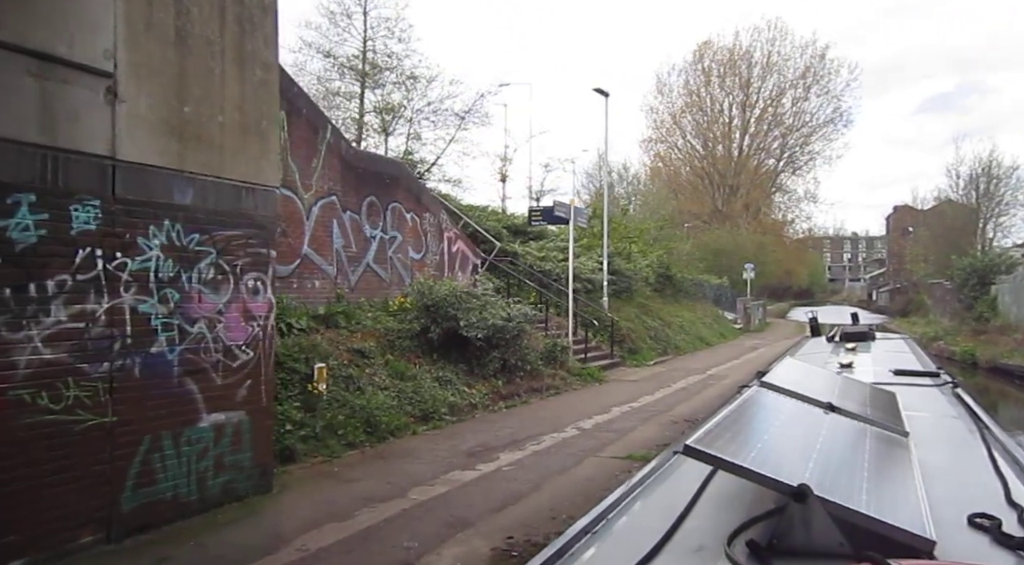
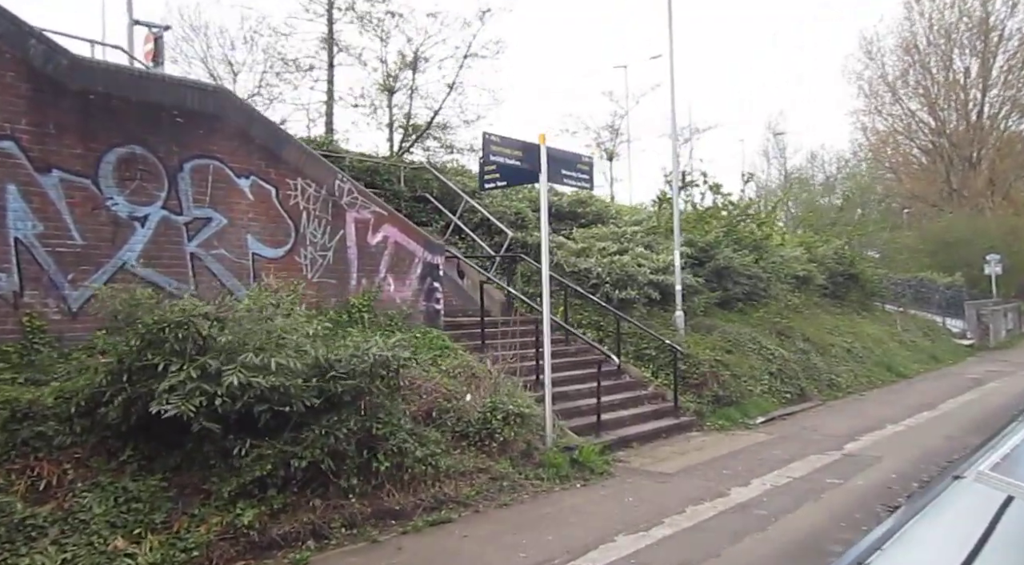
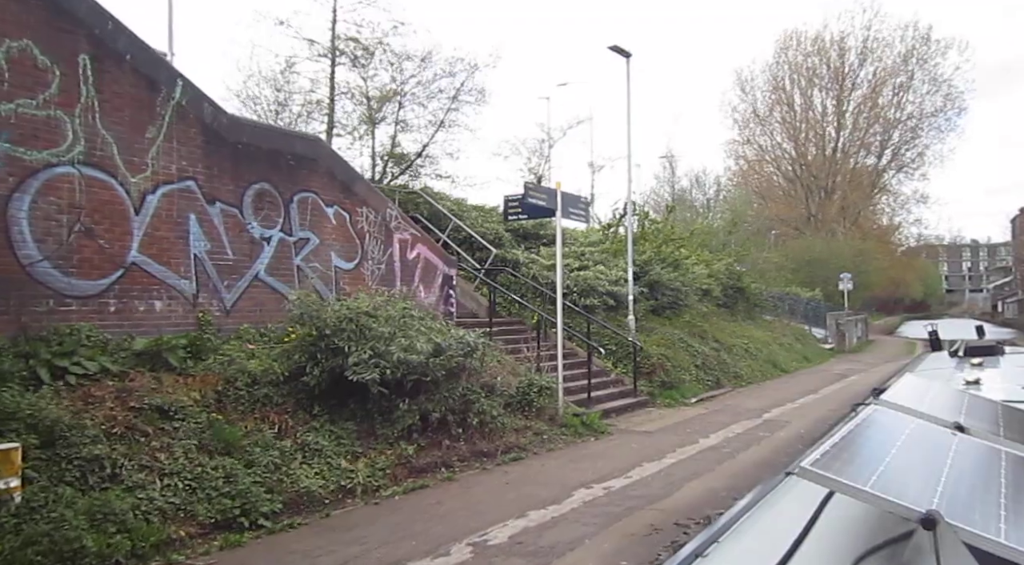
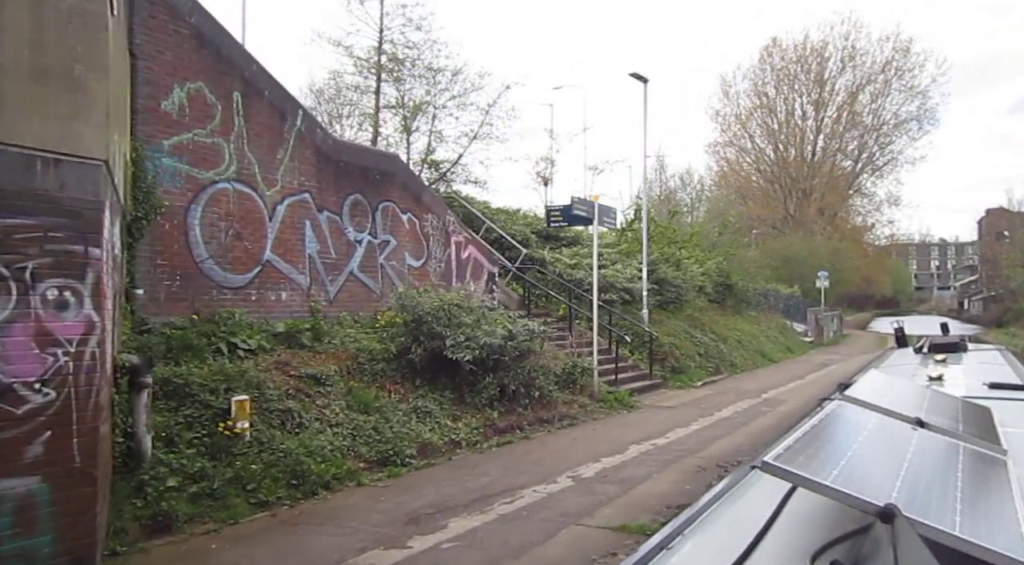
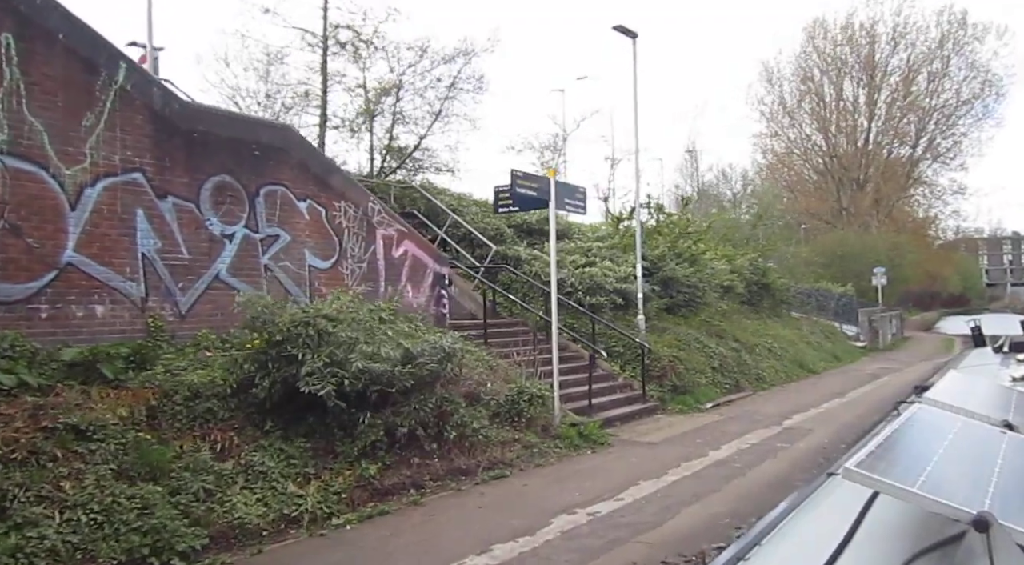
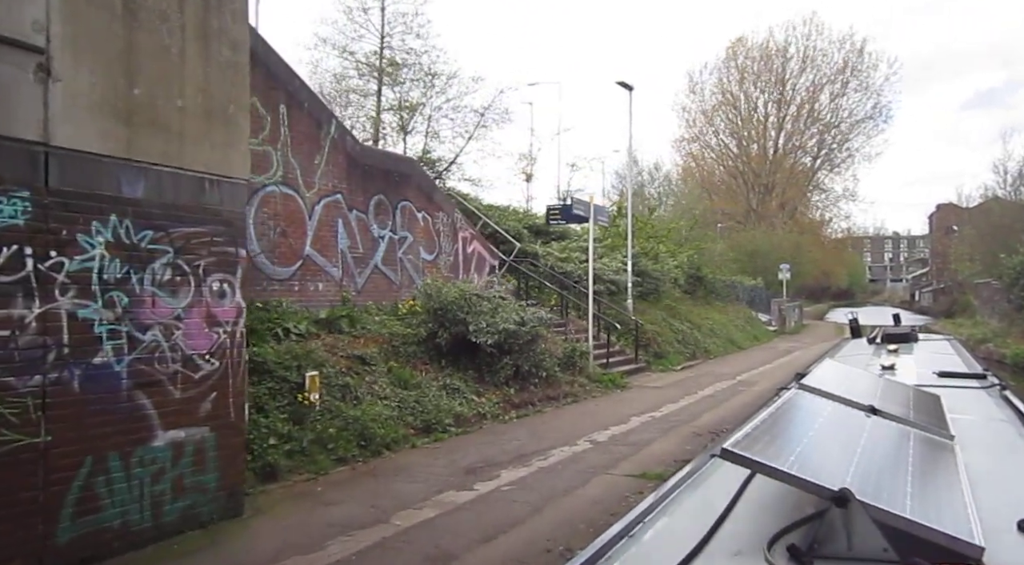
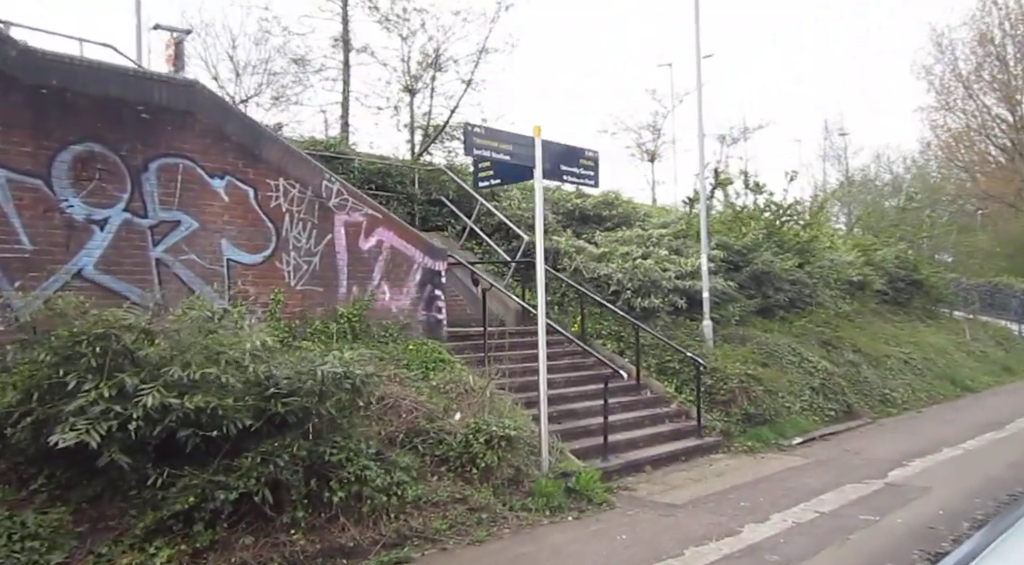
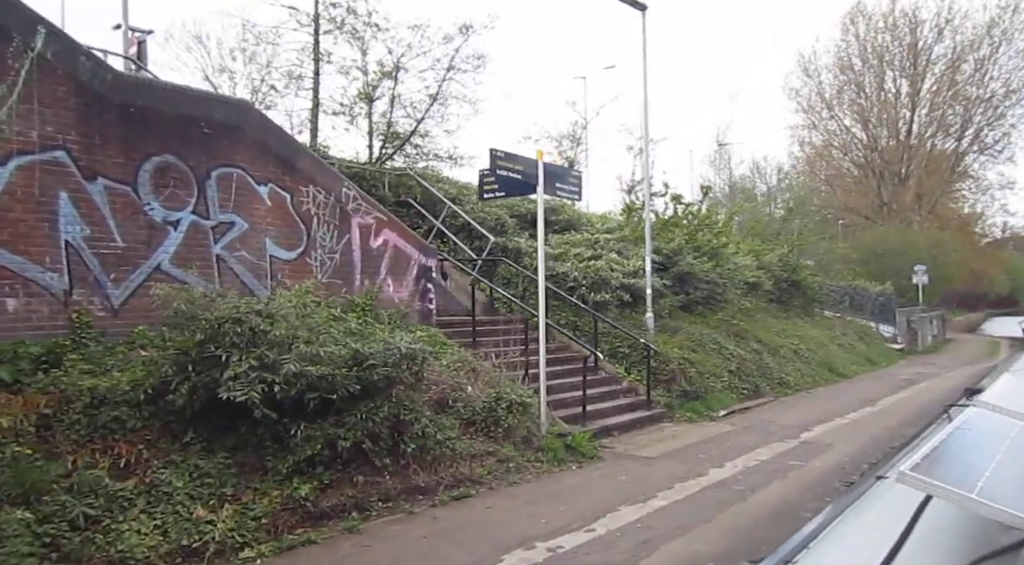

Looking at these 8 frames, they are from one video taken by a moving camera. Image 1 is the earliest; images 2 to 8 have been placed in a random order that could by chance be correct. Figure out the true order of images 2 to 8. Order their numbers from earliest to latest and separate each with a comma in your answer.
6, 4, 3, 5, 8, 2, 7
